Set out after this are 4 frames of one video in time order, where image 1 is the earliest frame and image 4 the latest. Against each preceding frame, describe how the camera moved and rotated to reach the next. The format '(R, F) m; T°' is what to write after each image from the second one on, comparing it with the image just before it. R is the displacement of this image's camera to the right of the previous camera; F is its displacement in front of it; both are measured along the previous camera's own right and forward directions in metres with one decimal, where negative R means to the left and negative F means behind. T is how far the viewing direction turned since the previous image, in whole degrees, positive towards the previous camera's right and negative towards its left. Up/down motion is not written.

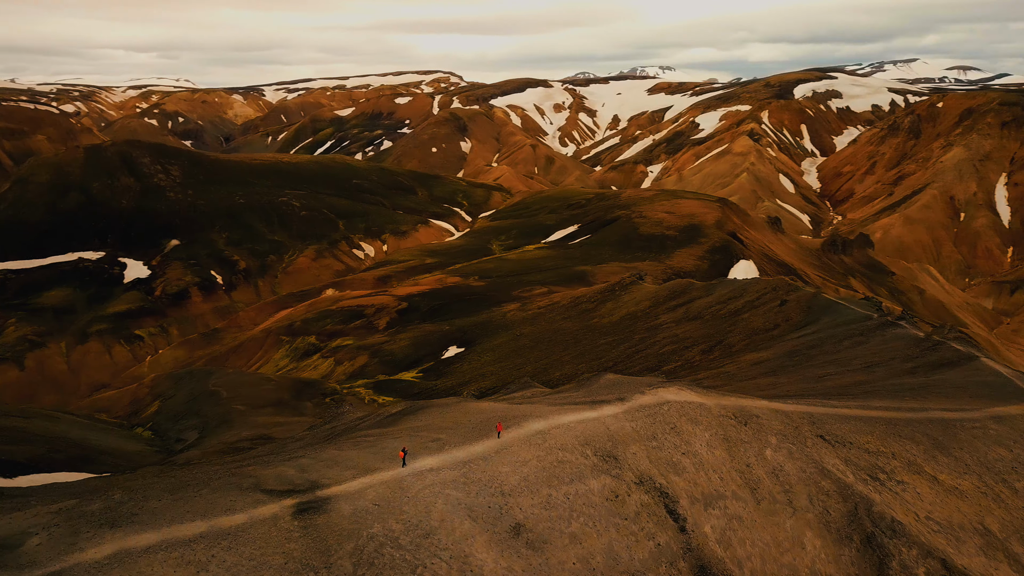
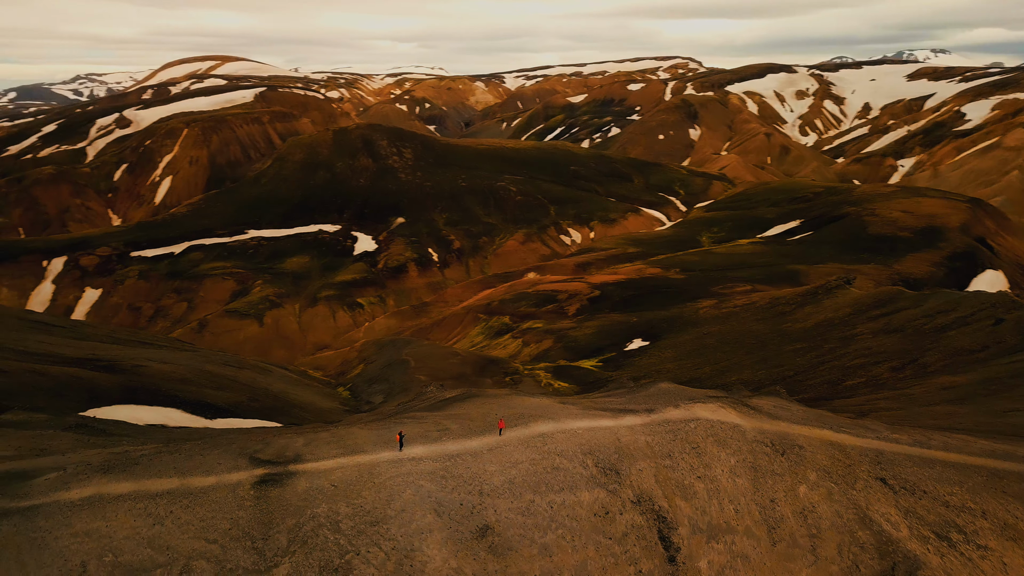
(+3.5, +1.0) m; -16°
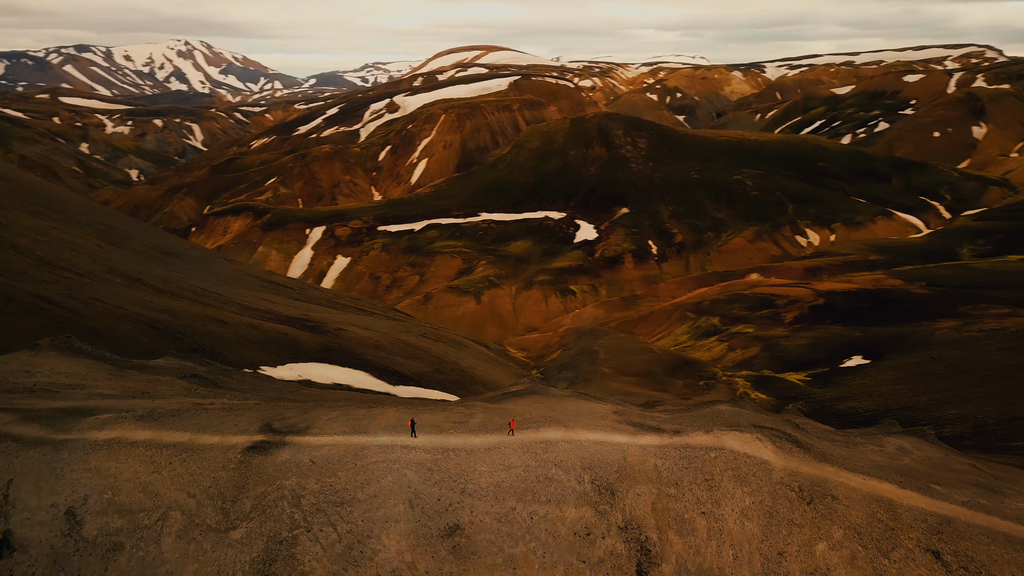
(+3.5, +1.1) m; -17°
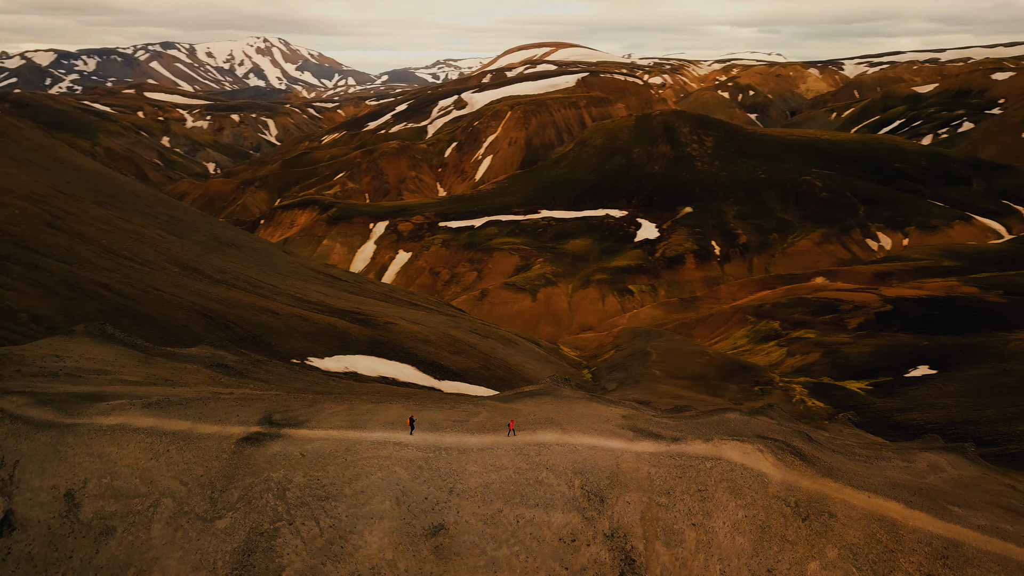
(+1.1, +0.2) m; -5°
